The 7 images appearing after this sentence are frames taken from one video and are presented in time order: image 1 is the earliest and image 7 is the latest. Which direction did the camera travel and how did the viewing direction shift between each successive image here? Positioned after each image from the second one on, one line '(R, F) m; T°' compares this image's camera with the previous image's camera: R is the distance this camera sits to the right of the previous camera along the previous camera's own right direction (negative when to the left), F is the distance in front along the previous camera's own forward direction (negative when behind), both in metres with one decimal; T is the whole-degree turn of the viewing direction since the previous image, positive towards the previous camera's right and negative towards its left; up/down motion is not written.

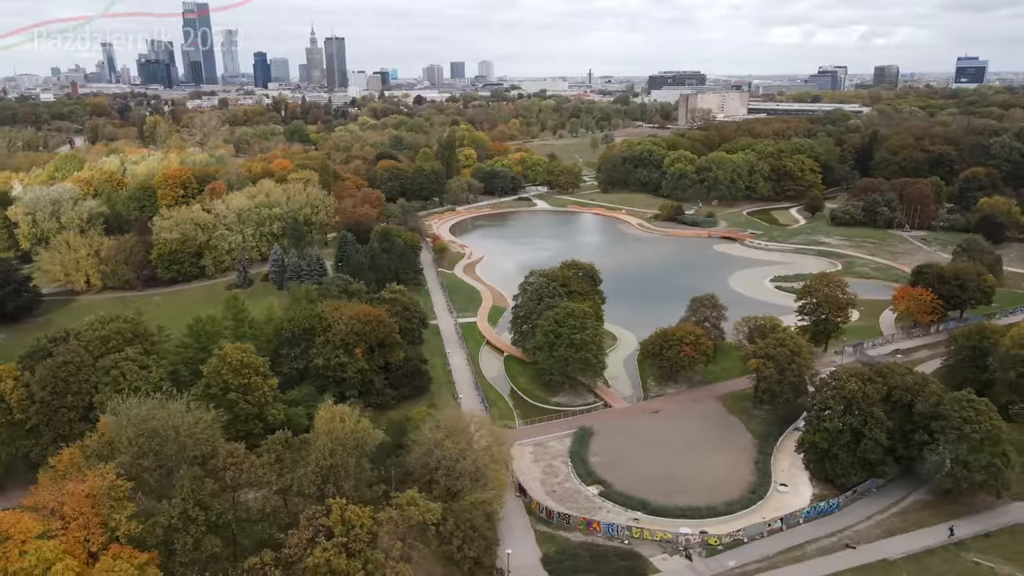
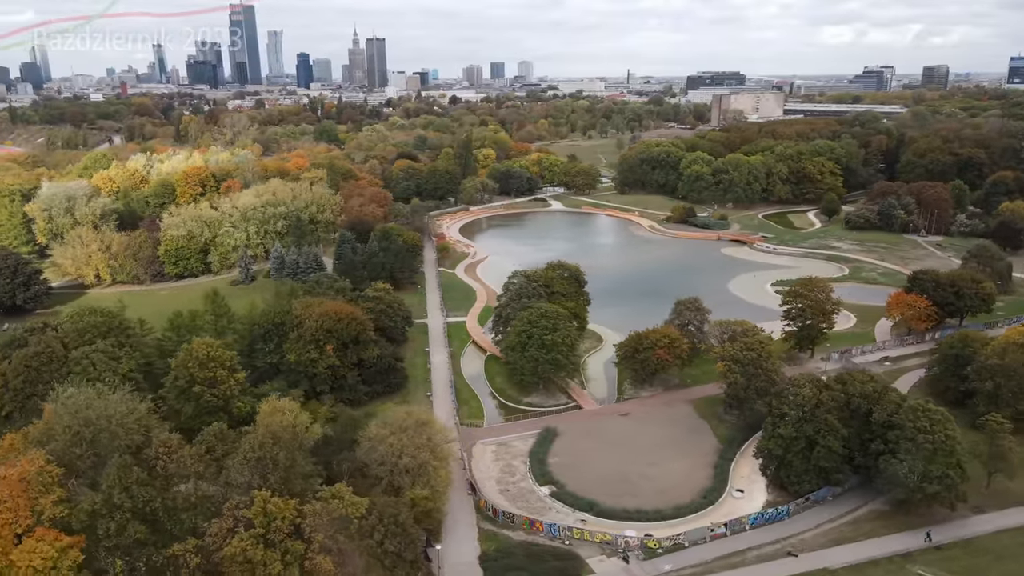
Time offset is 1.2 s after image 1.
(+3.2, -0.2) m; -3°
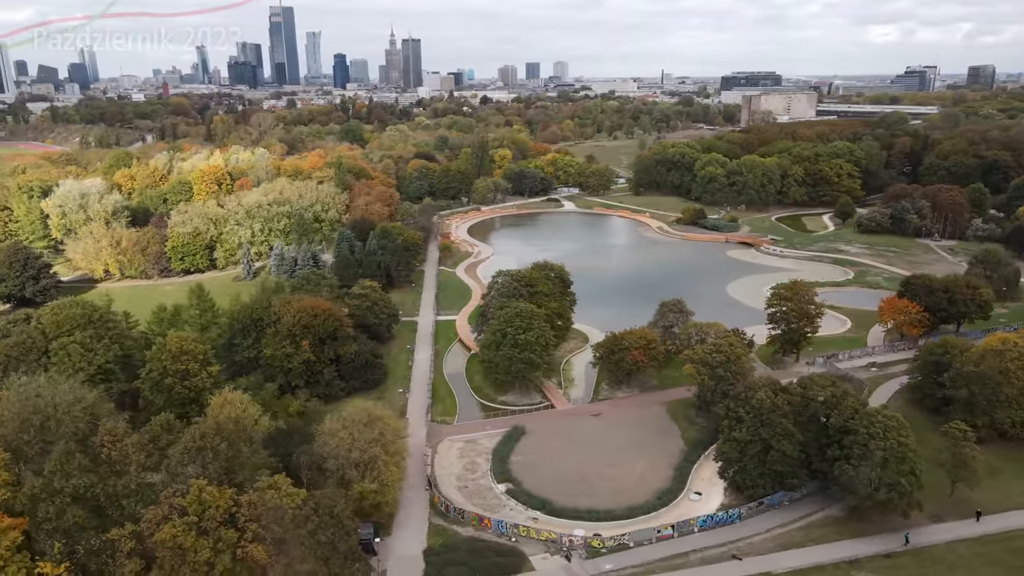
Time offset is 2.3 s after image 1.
(+2.9, -0.2) m; -3°
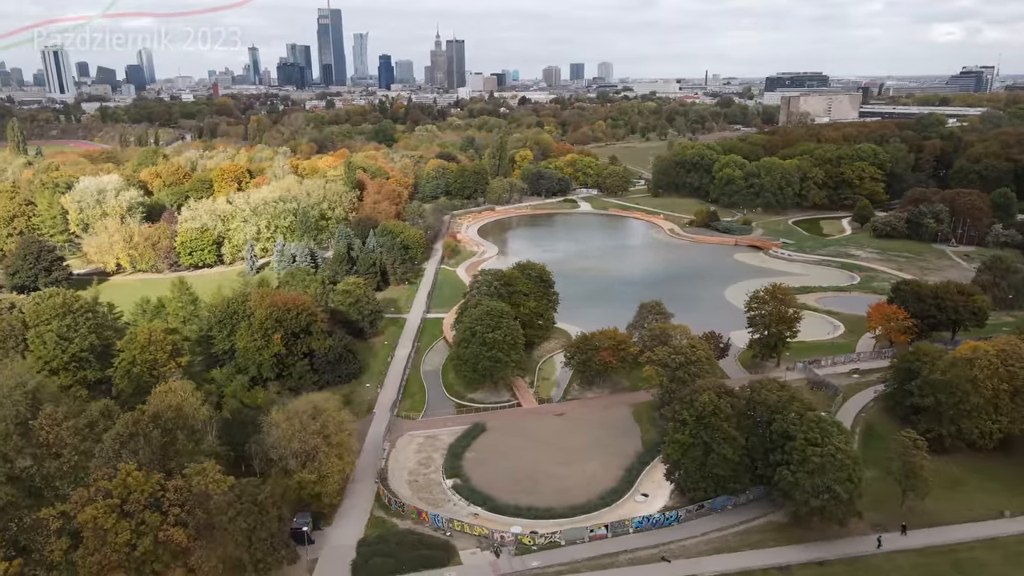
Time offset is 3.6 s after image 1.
(+3.7, -0.2) m; -3°
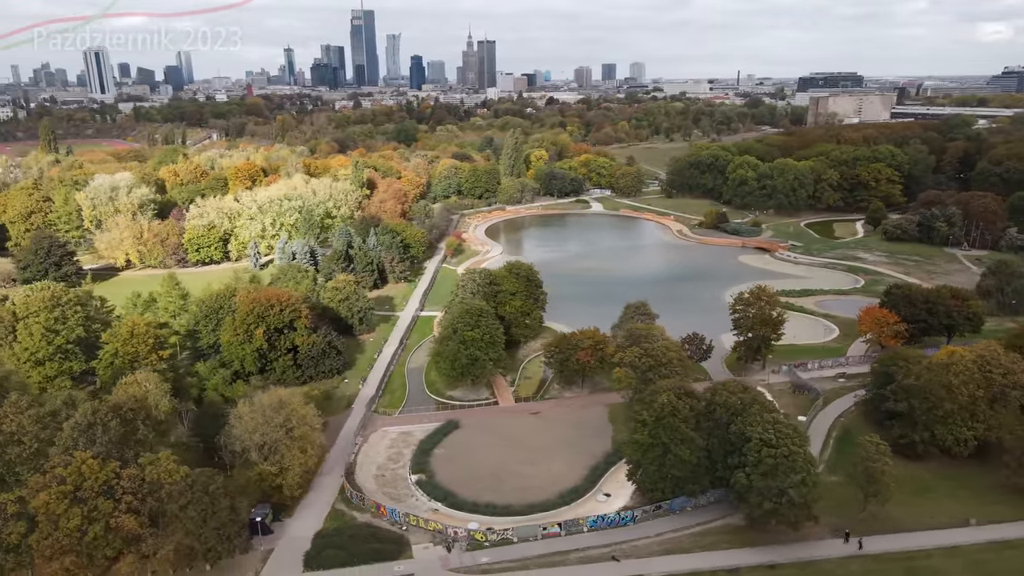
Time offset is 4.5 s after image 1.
(+2.6, -0.2) m; -2°
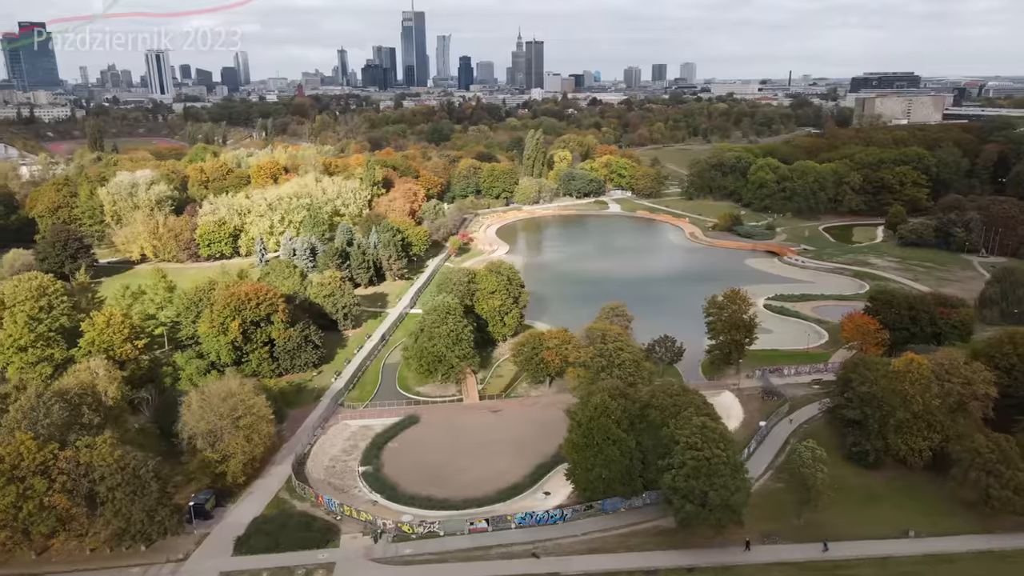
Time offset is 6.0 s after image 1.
(+4.1, -0.2) m; -4°
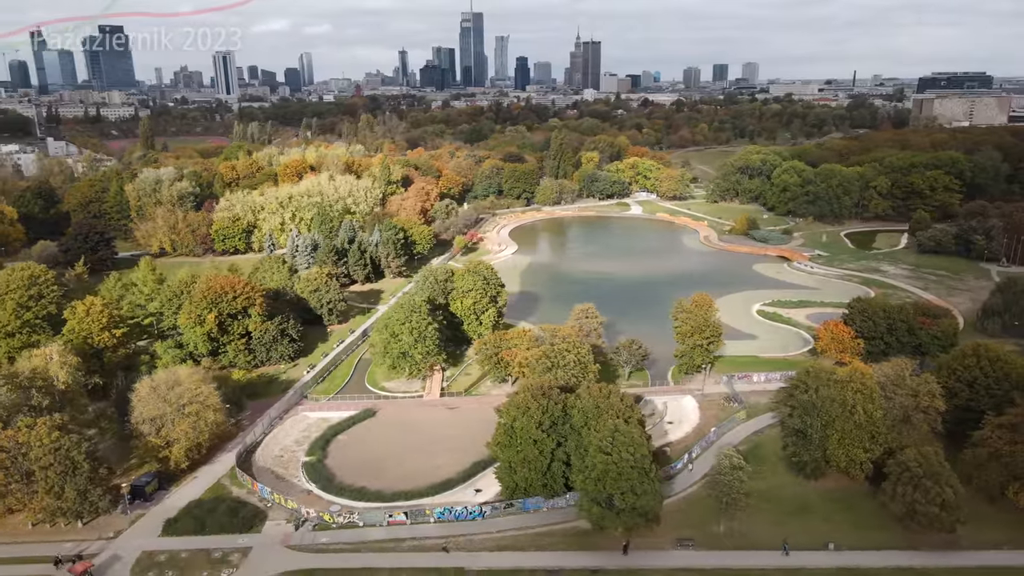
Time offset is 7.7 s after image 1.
(+4.8, -0.2) m; -4°
